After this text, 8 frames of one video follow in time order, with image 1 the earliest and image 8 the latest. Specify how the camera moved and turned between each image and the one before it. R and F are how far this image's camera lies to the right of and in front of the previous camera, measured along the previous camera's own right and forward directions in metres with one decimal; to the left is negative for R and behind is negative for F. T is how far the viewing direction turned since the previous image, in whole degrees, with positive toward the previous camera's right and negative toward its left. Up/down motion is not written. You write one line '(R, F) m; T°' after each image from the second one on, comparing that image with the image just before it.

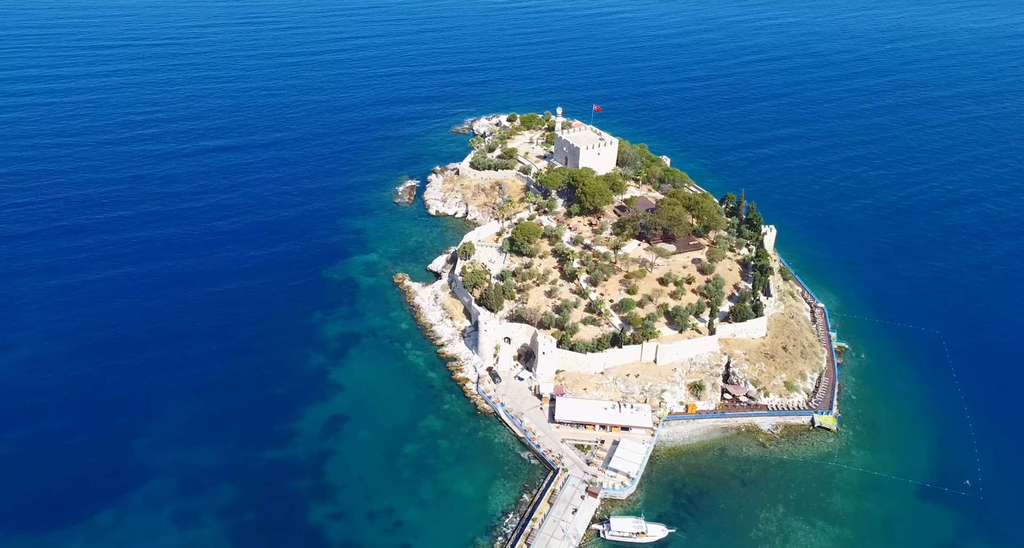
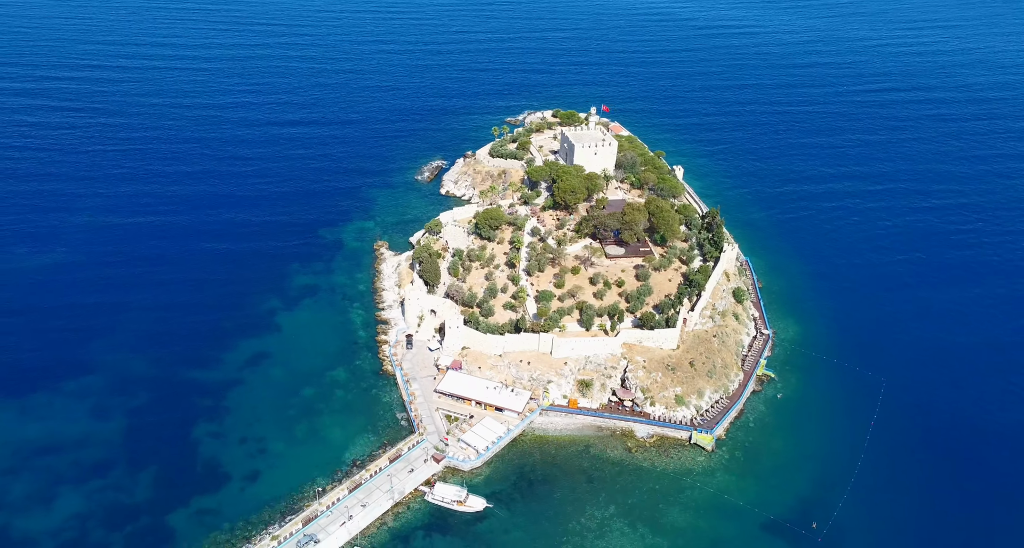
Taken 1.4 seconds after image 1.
(+29.9, -1.9) m; -11°
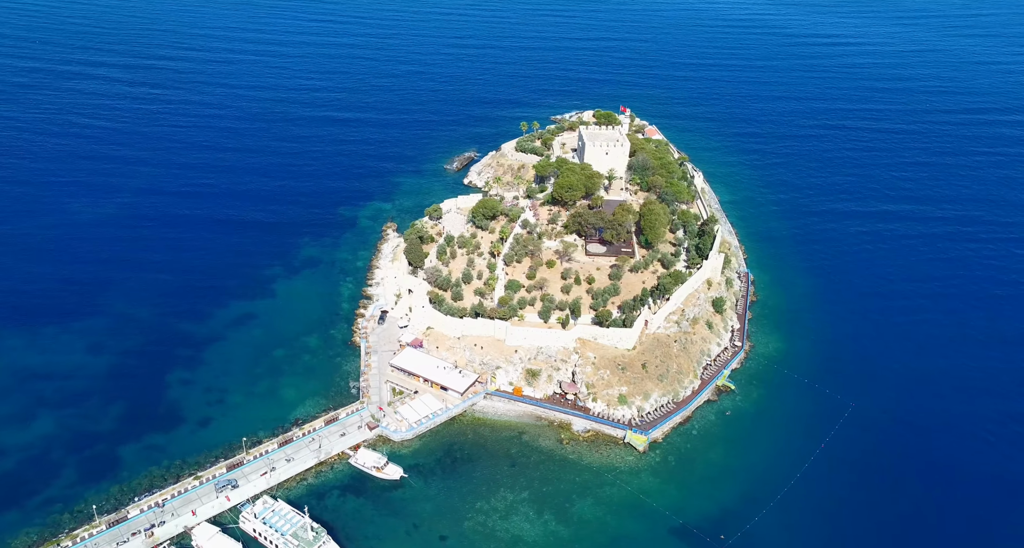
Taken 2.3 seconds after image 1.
(+18.4, -1.4) m; -8°
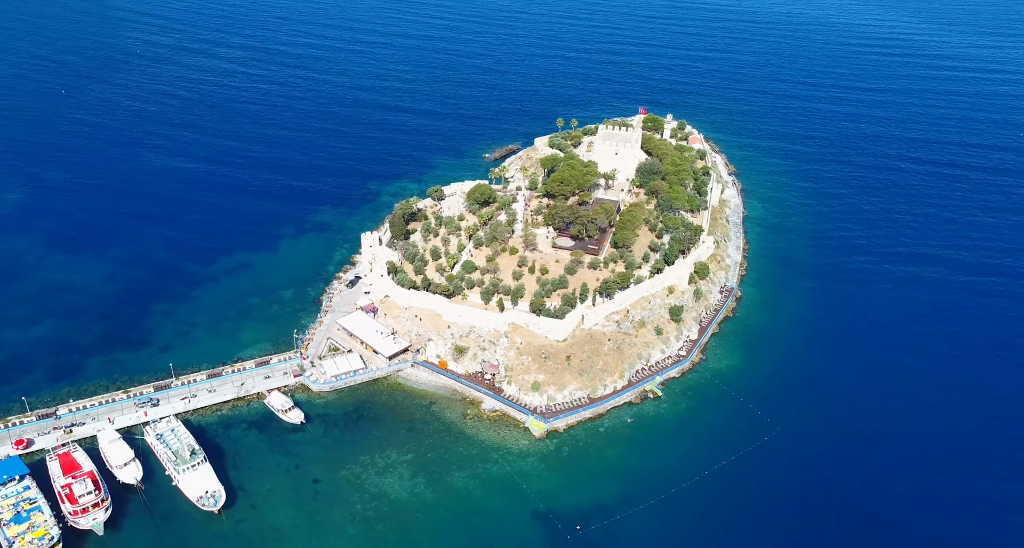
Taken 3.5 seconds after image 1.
(+26.8, -0.9) m; -11°
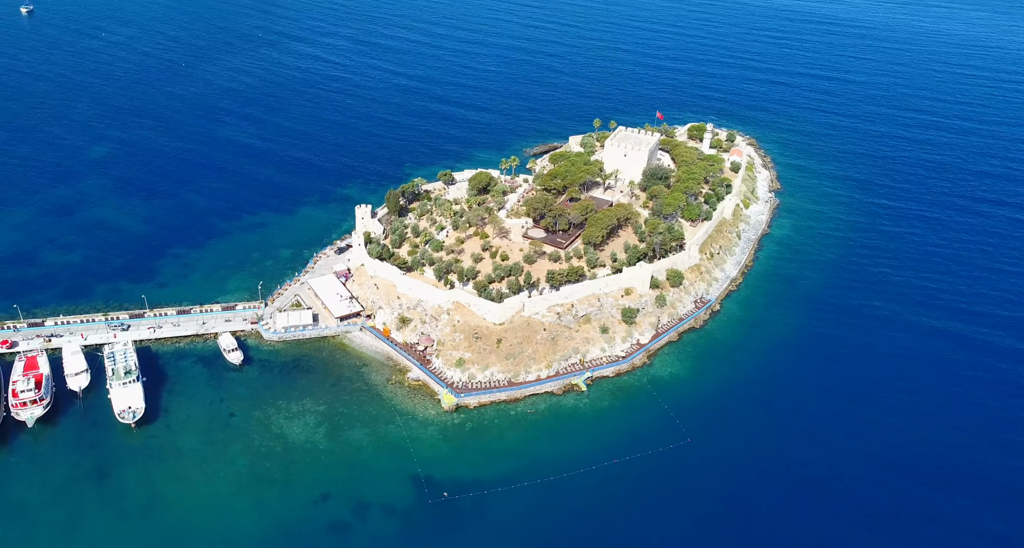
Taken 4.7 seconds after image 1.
(+27.1, -1.0) m; -11°
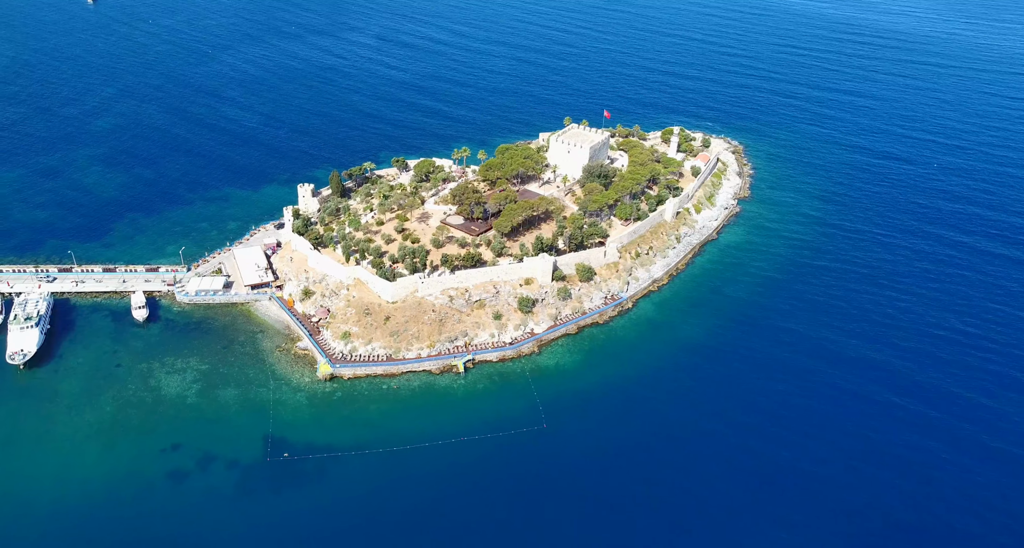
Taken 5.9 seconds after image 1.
(+25.5, -0.5) m; -6°
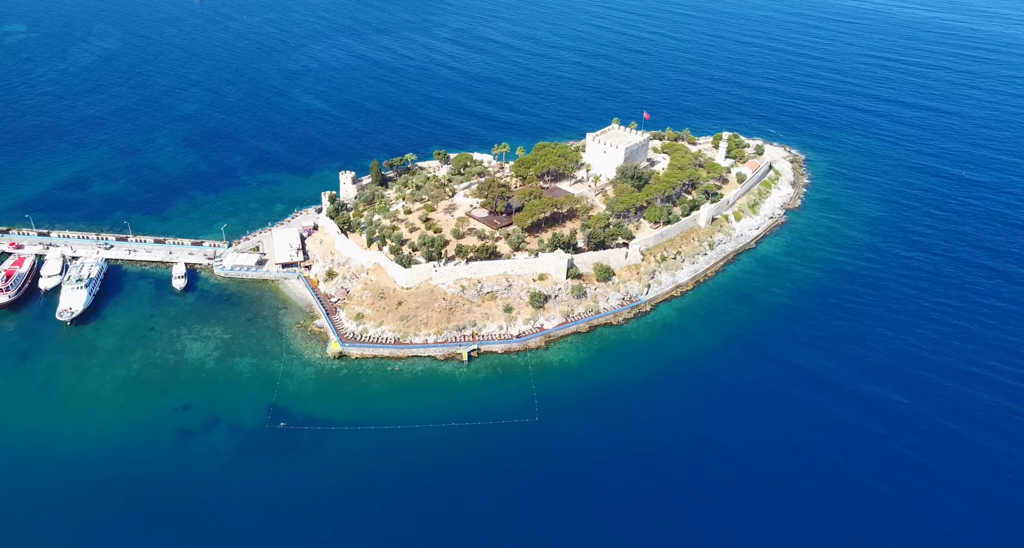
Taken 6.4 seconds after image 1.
(+12.2, -1.1) m; -7°
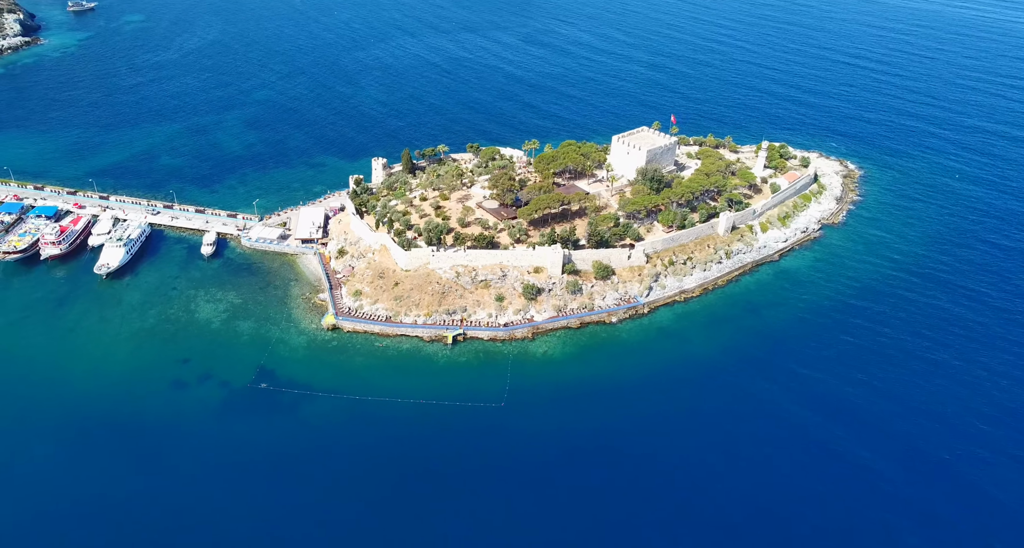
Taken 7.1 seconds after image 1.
(+17.0, -1.2) m; -8°
